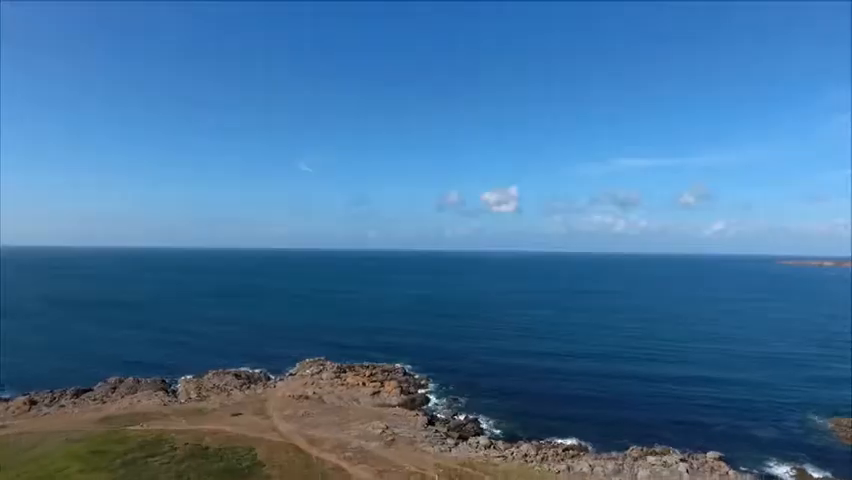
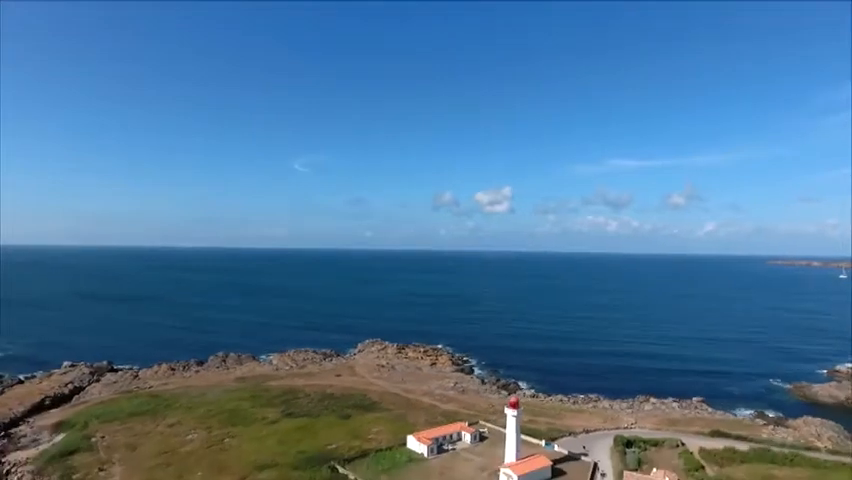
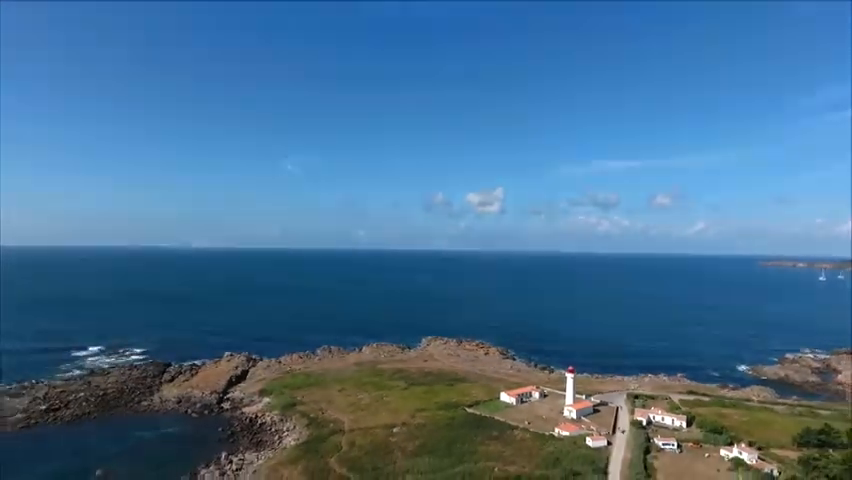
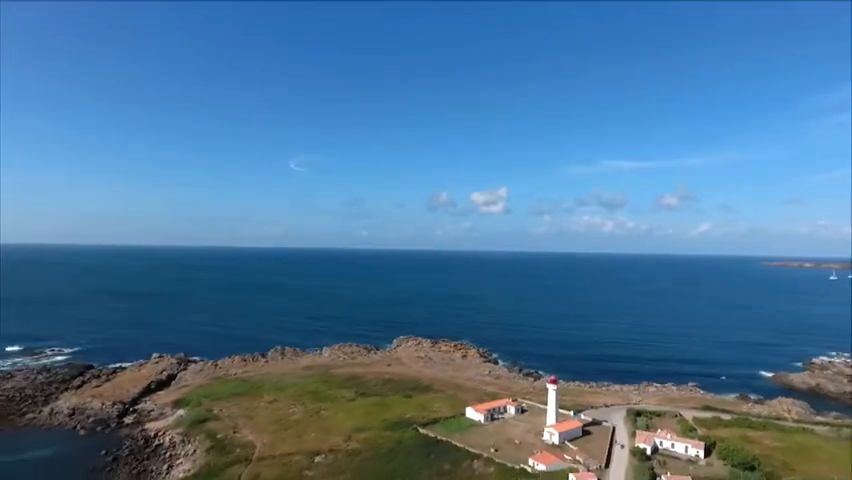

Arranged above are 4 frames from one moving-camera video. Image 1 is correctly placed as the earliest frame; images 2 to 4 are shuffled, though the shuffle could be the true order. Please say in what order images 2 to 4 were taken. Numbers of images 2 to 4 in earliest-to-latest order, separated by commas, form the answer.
2, 4, 3
